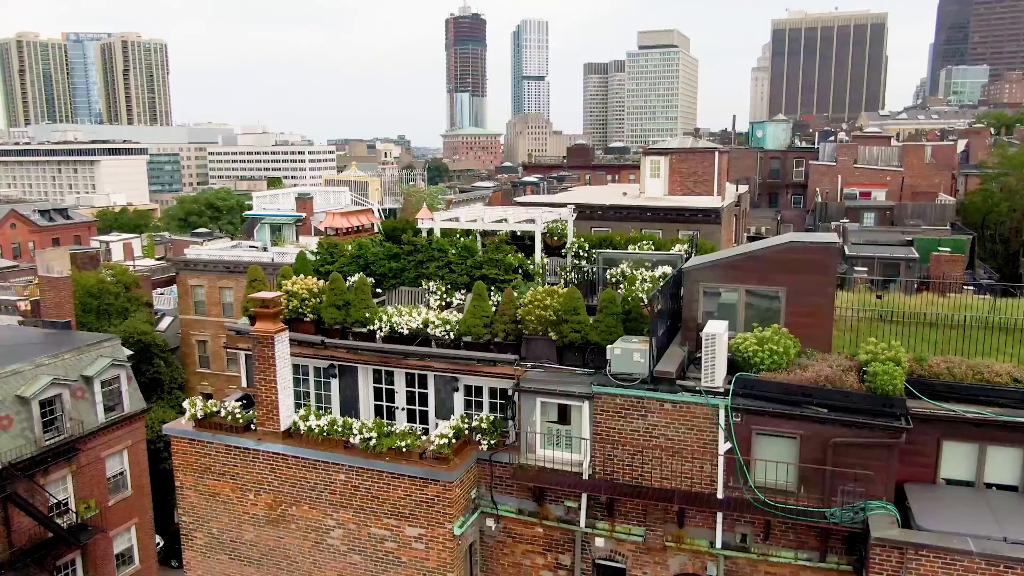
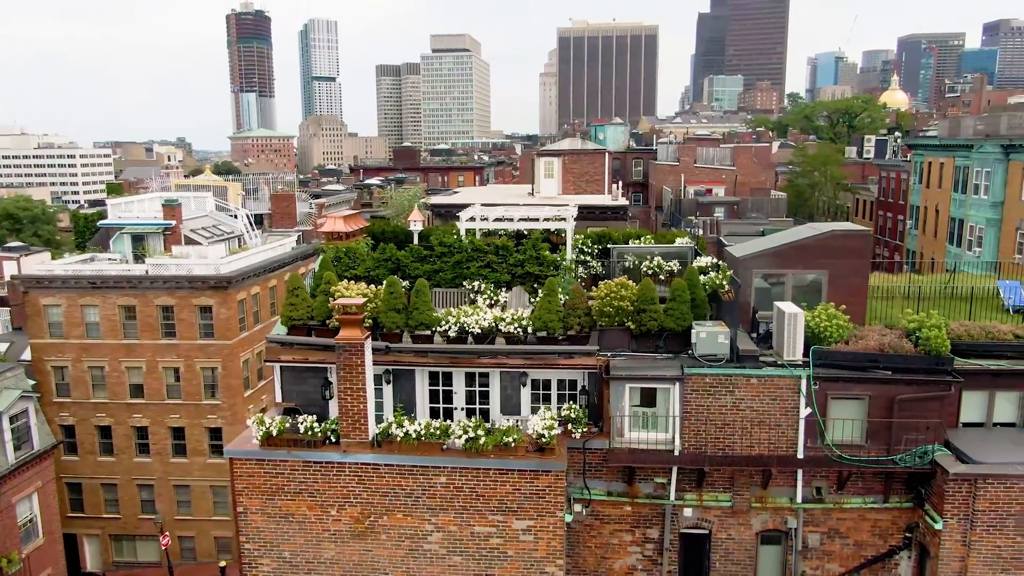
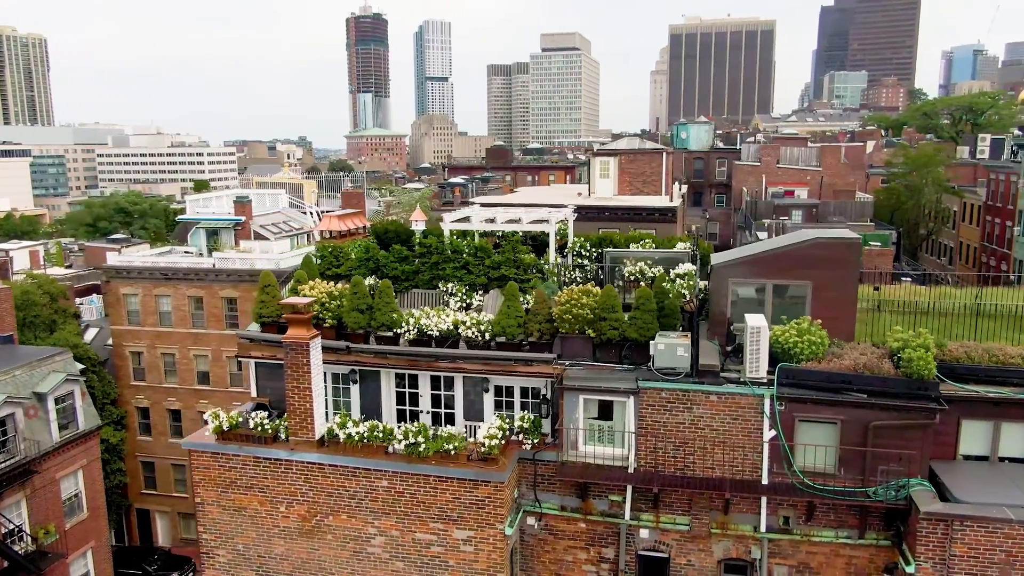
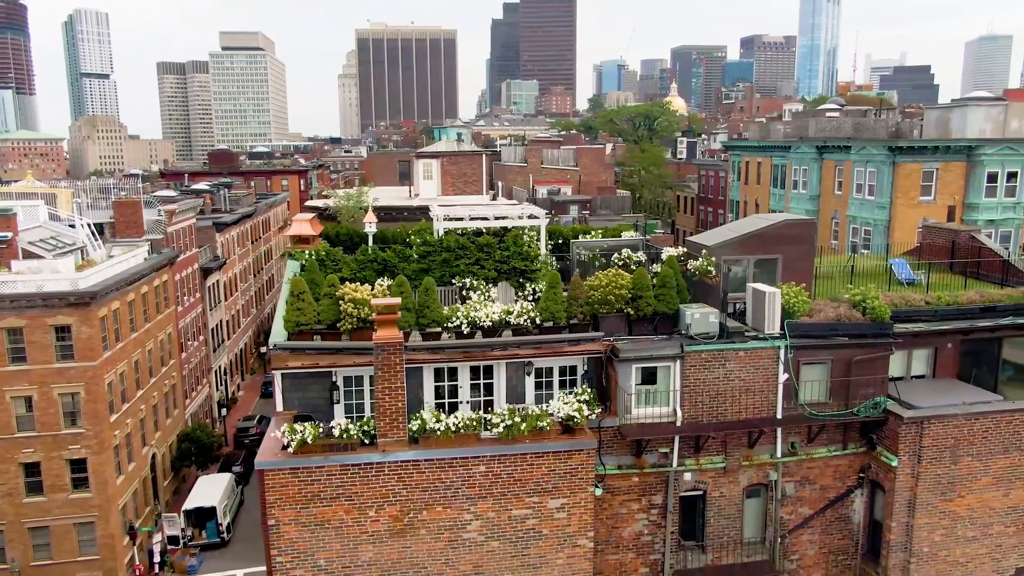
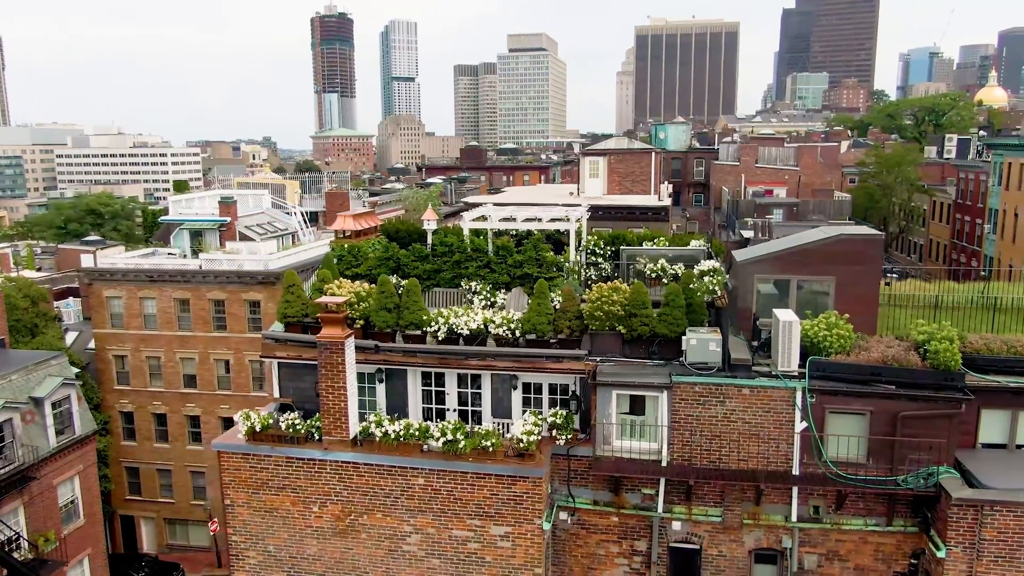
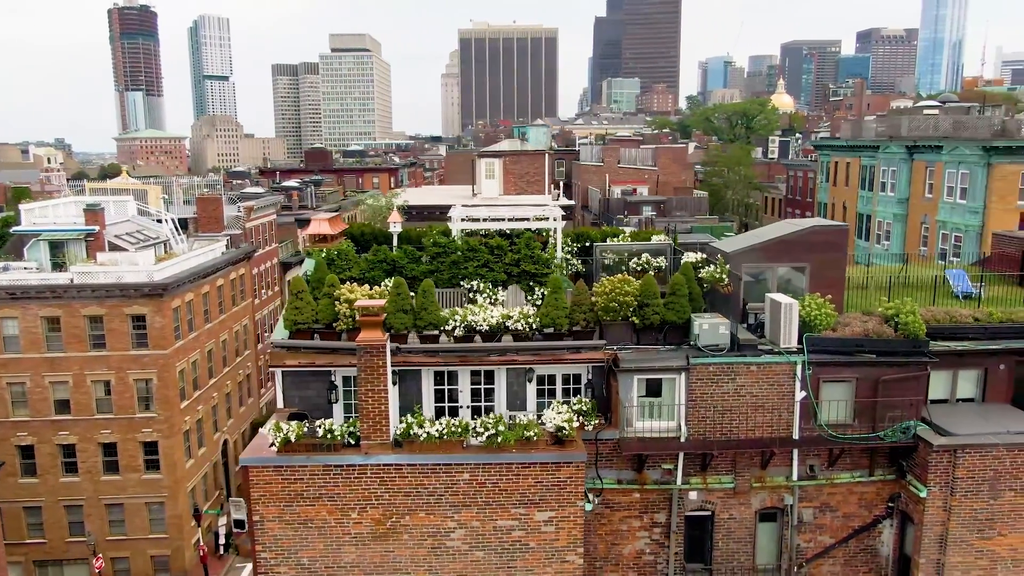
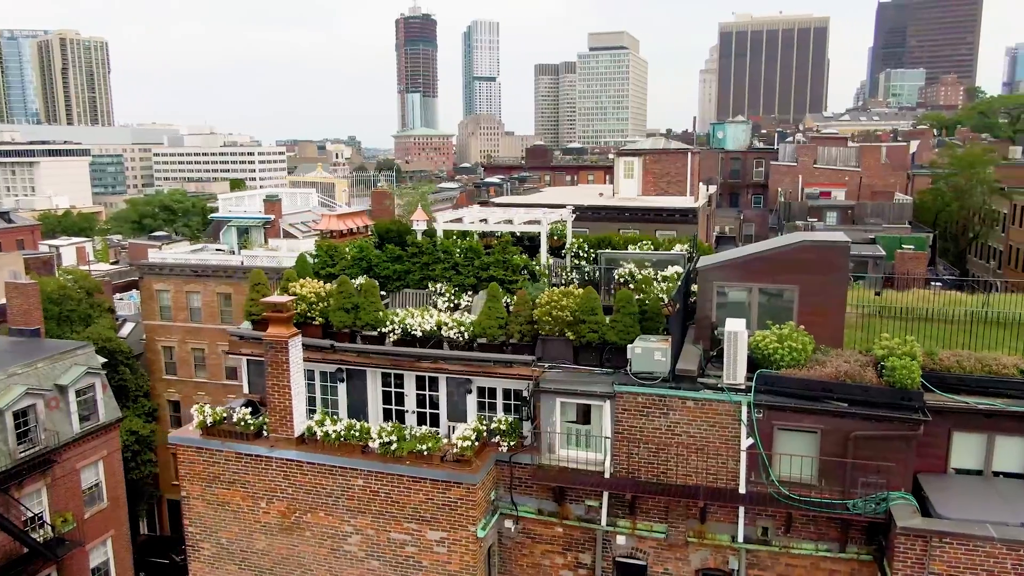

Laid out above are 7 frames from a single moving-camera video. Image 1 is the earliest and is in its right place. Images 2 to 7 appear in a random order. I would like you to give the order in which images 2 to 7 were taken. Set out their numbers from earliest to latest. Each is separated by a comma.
7, 3, 5, 2, 6, 4
